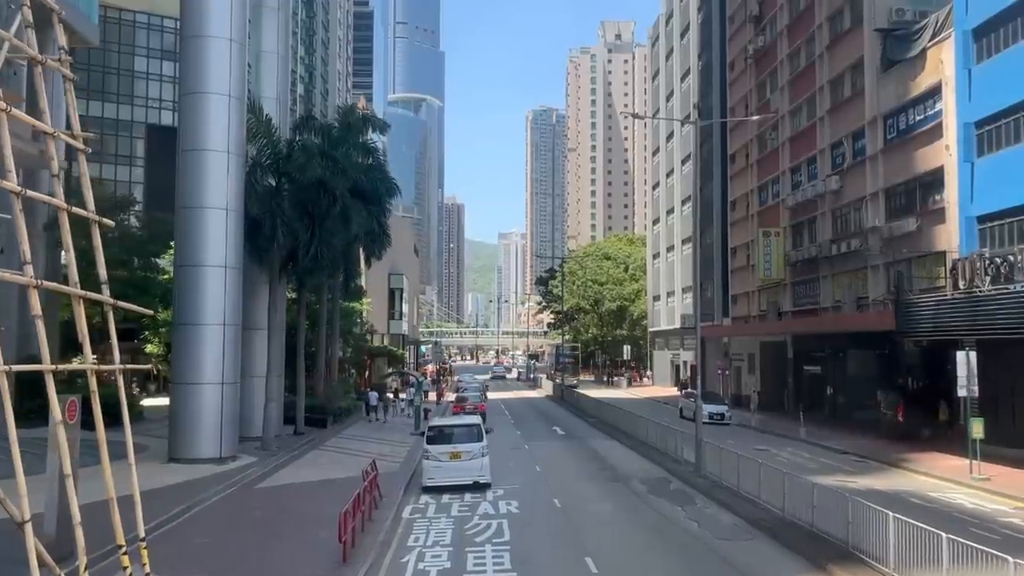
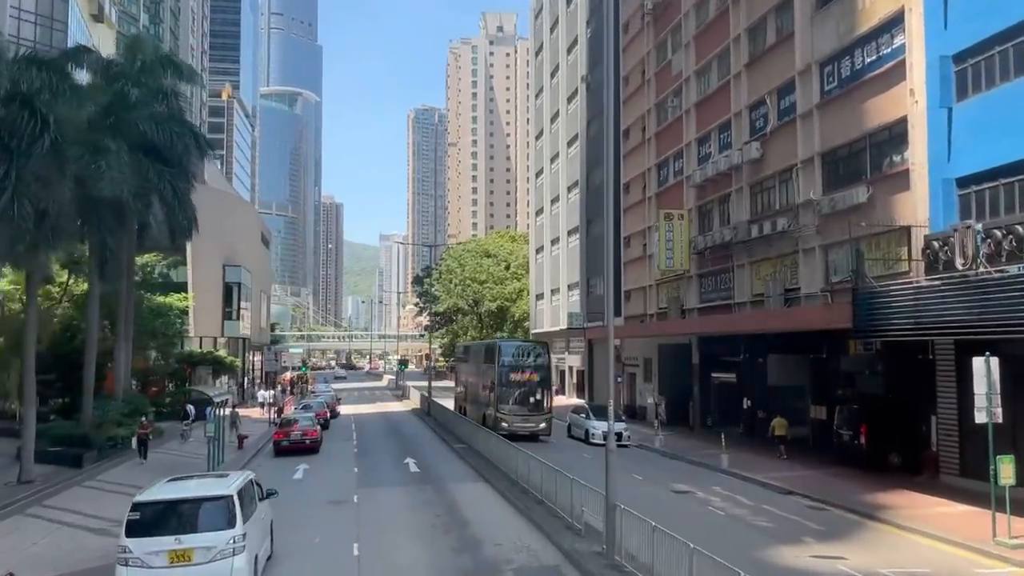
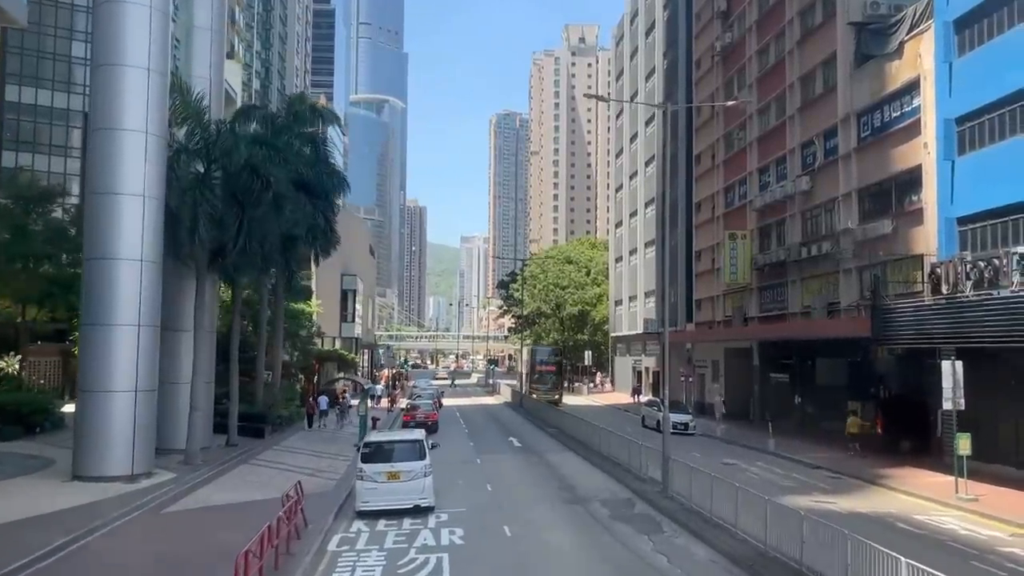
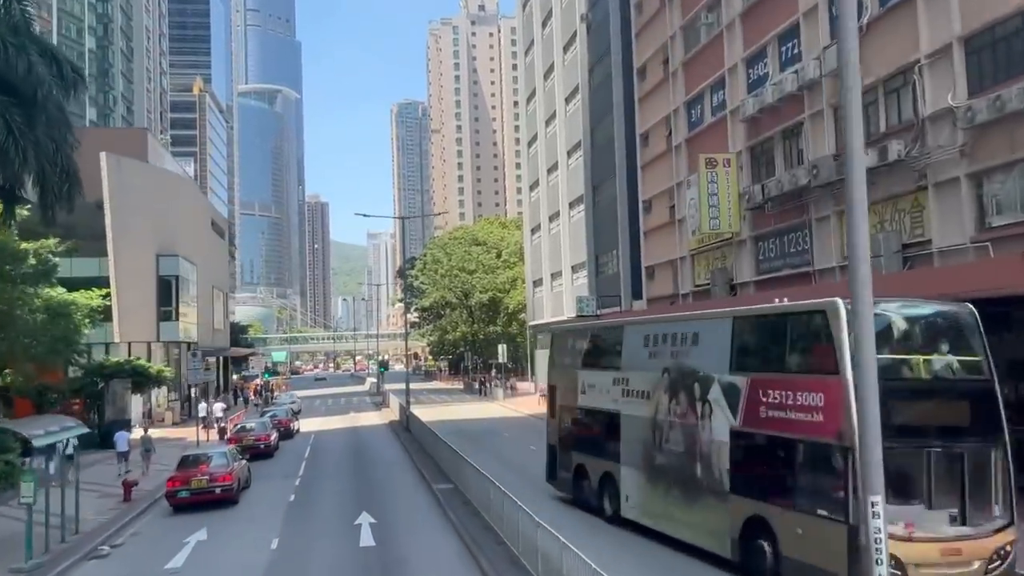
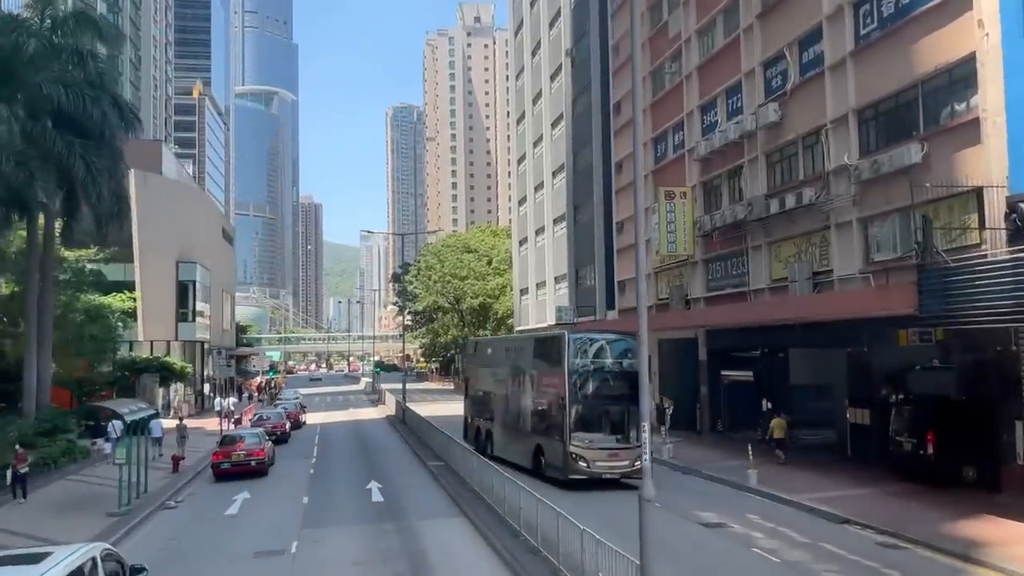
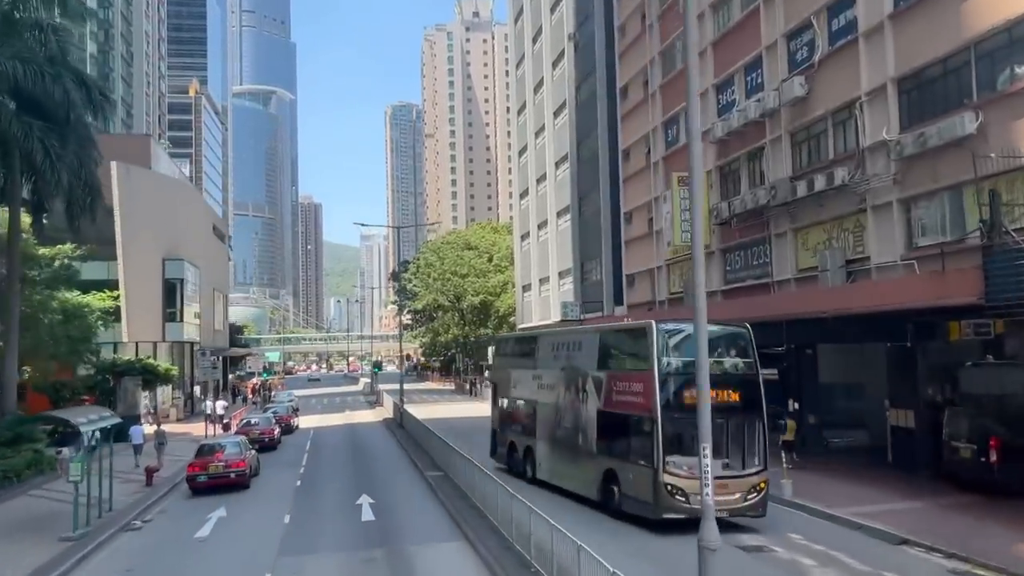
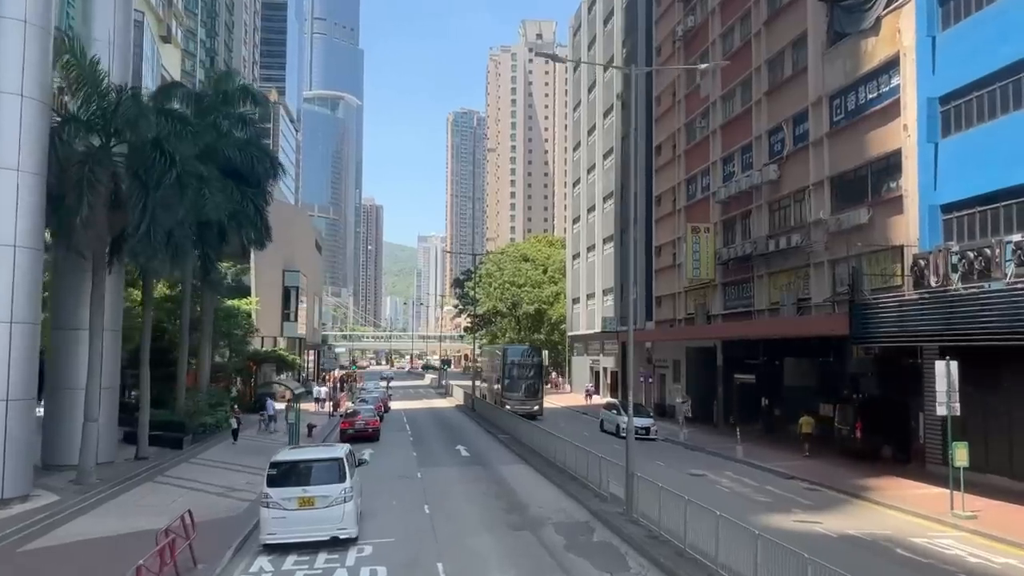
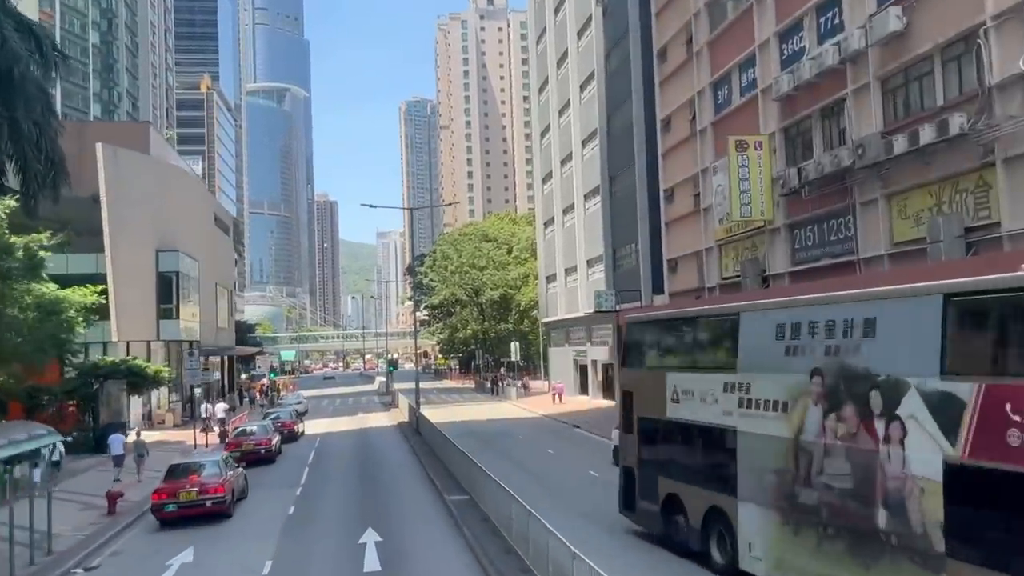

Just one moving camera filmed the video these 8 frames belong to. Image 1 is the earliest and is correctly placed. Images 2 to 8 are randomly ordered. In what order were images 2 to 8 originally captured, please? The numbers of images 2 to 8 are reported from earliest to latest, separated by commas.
3, 7, 2, 5, 6, 4, 8
